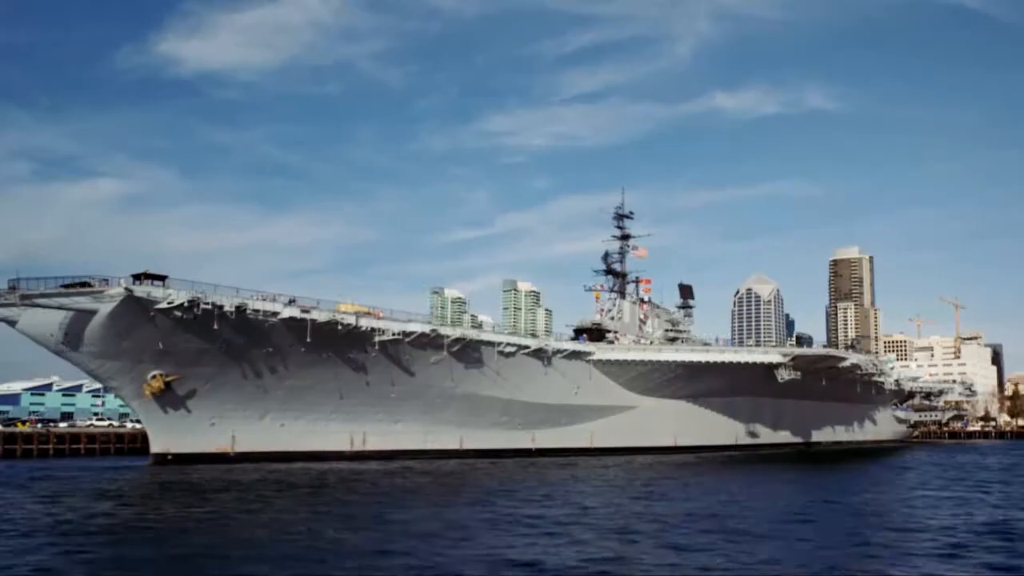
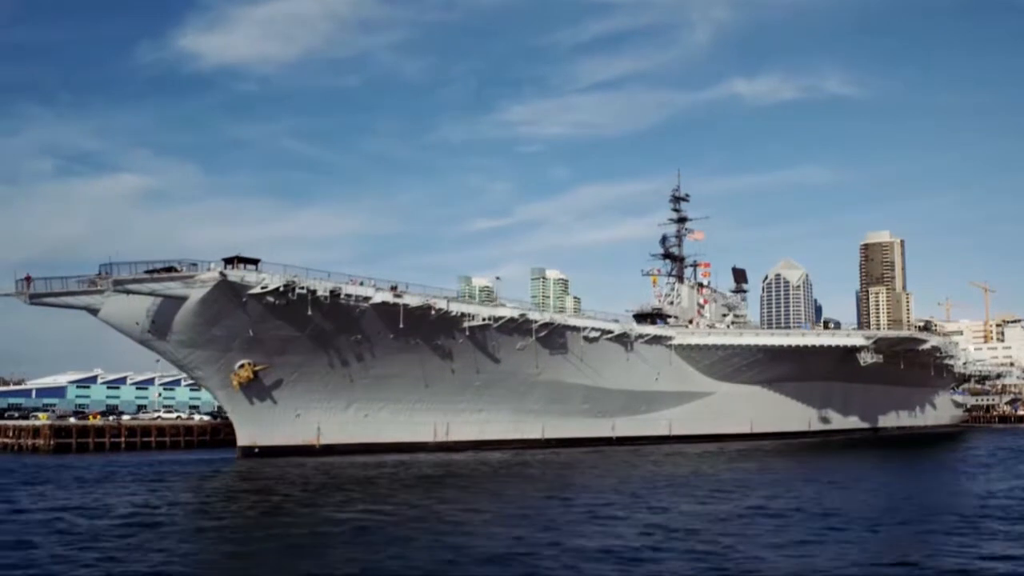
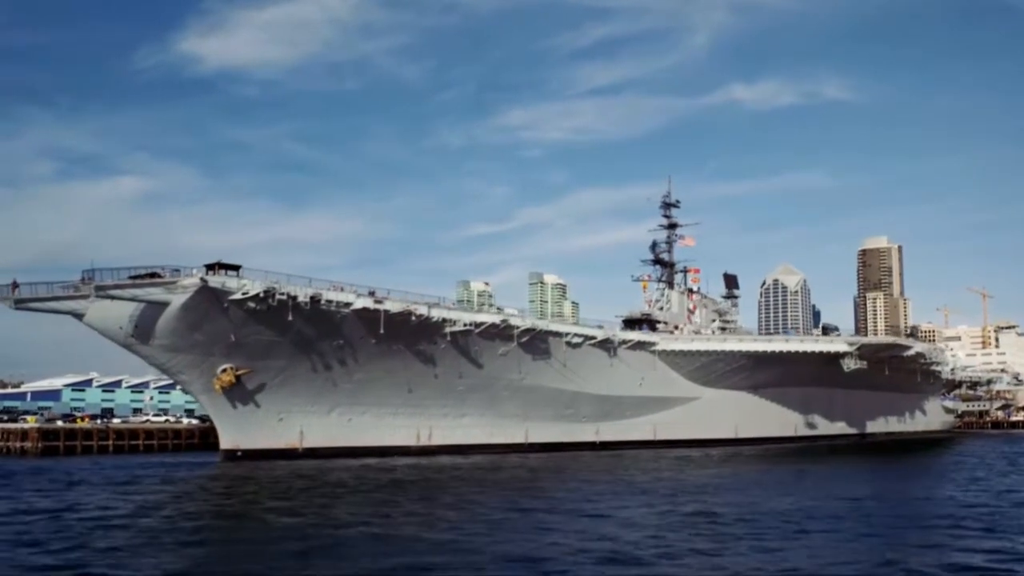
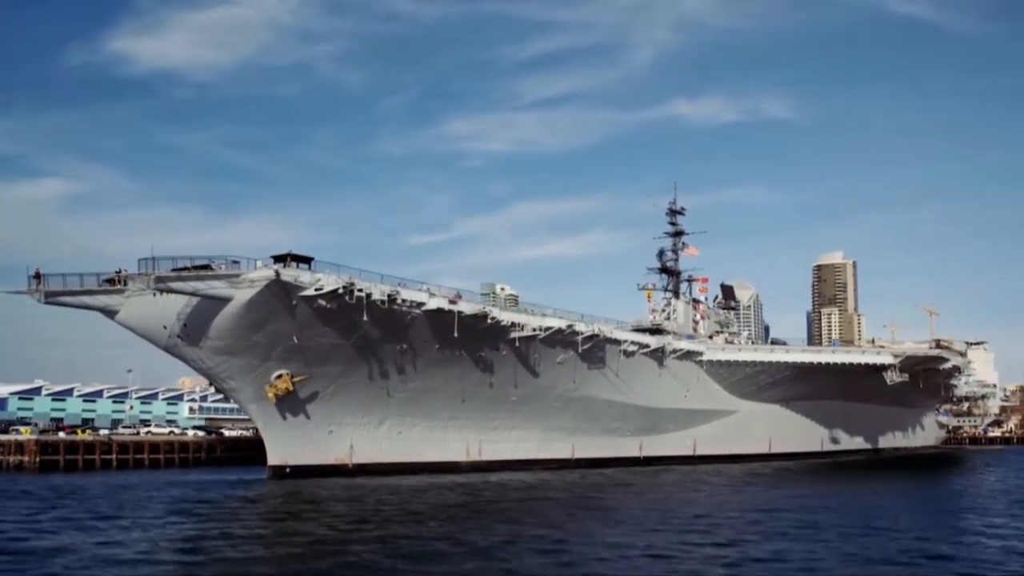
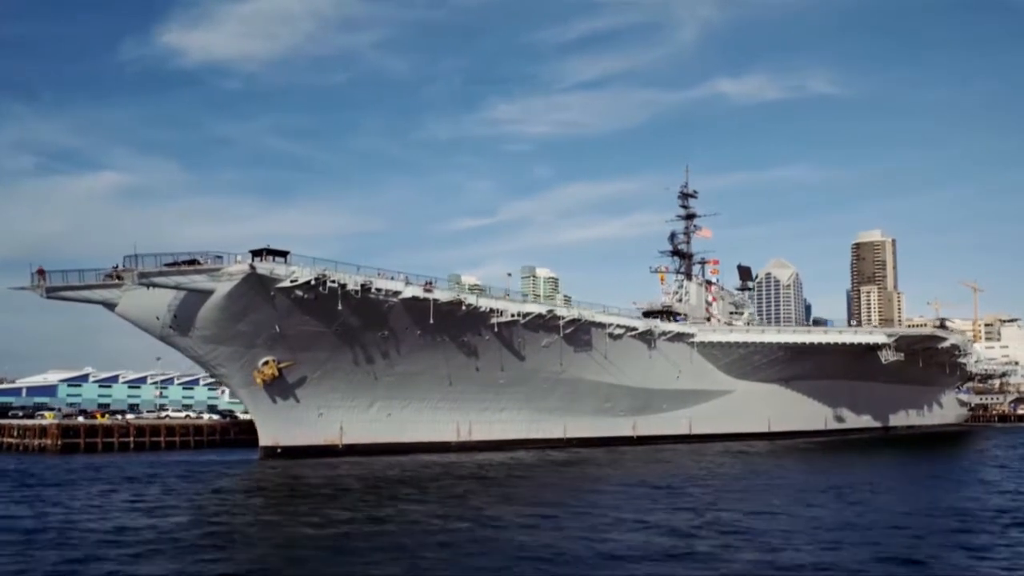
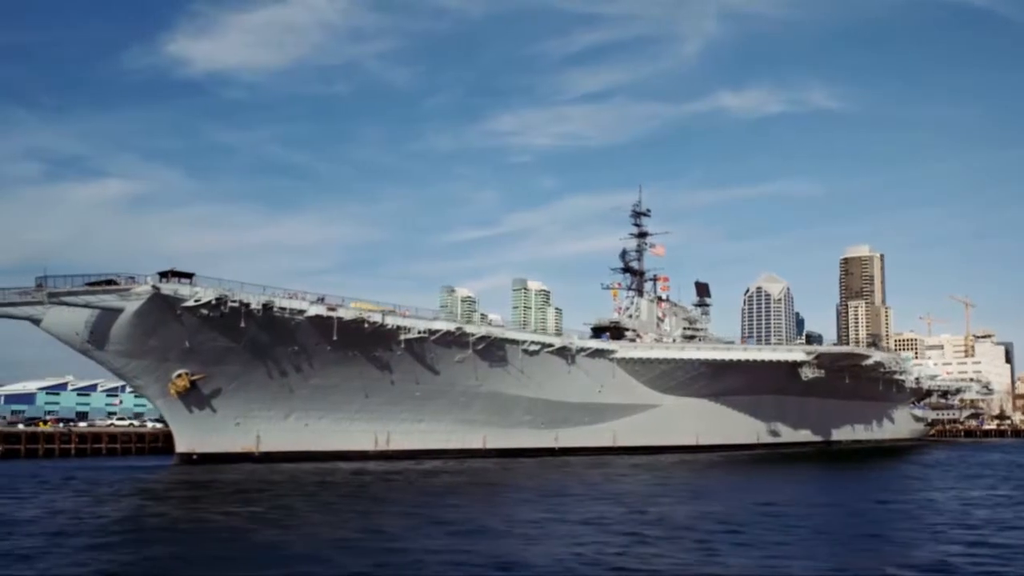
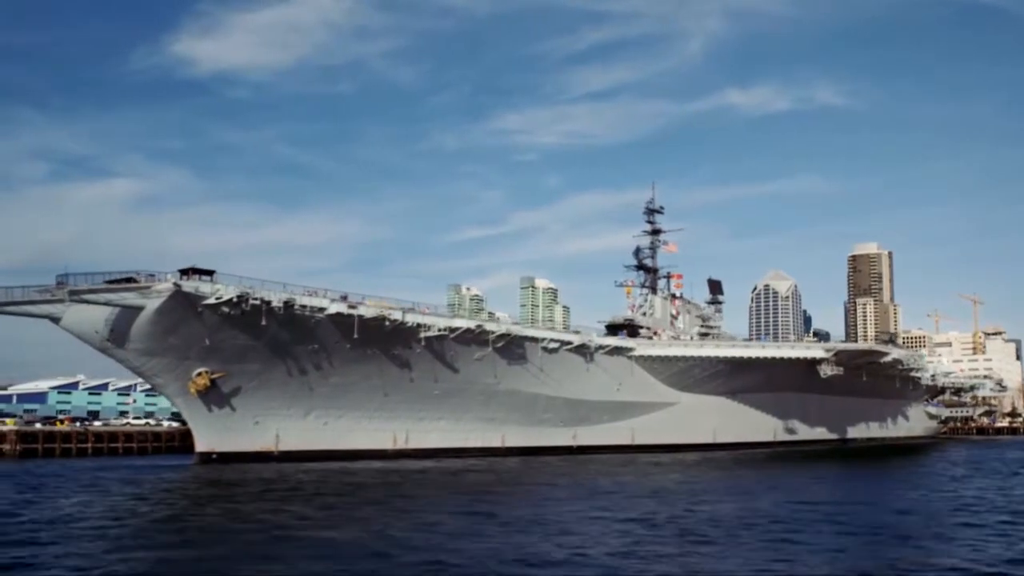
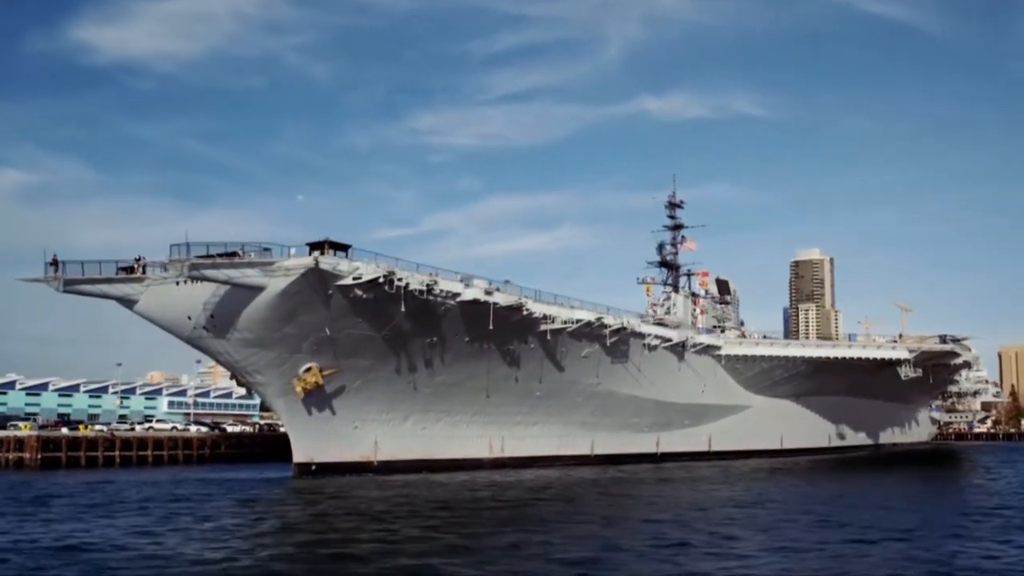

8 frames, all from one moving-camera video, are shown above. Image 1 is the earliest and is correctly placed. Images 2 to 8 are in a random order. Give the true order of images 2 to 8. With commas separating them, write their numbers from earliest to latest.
6, 7, 3, 2, 5, 4, 8
